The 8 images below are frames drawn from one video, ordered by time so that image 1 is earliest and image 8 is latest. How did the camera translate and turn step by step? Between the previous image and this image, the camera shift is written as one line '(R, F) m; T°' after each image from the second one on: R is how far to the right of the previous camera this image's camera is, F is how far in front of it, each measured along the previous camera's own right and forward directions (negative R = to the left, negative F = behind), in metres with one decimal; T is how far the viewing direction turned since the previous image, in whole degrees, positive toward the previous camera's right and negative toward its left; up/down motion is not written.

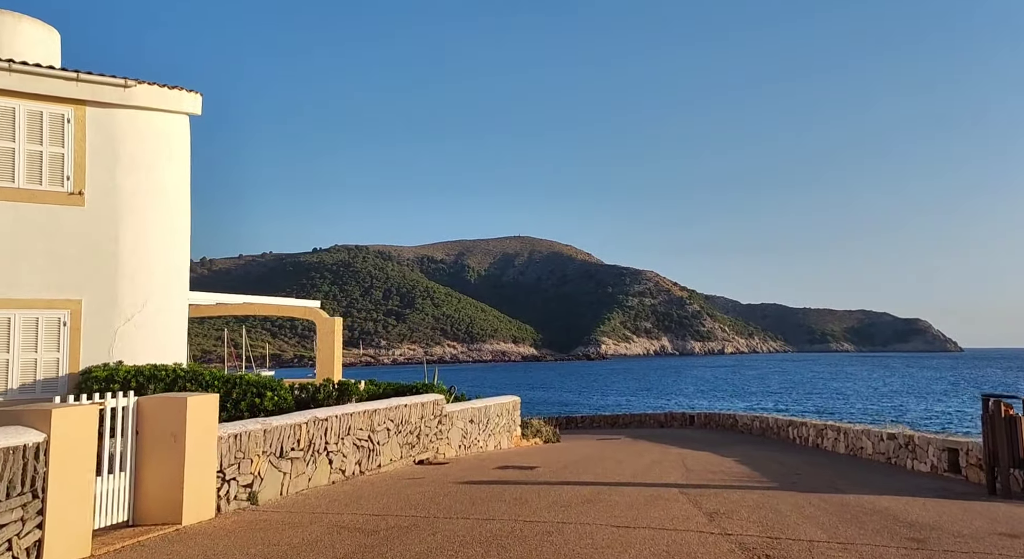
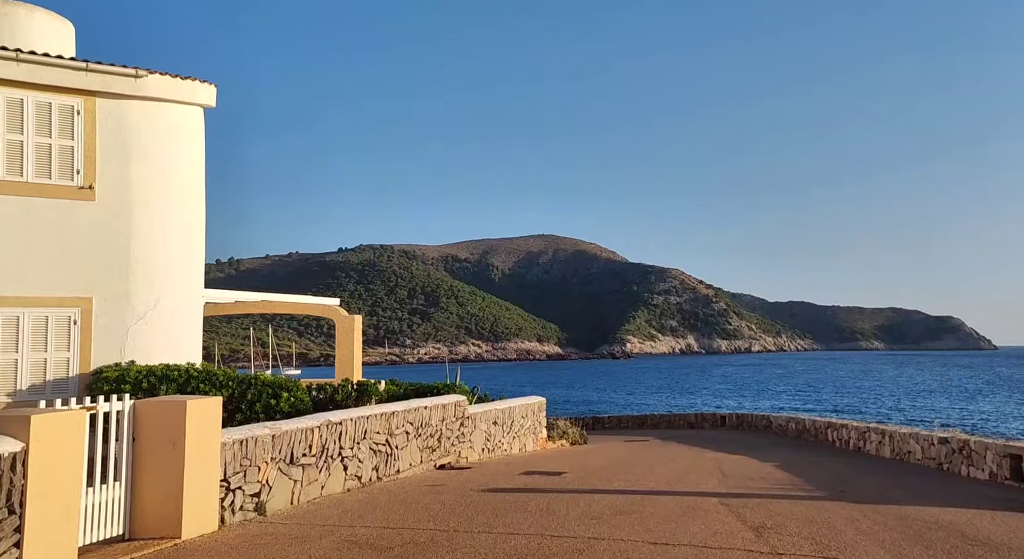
(0.0, +0.6) m; -2°
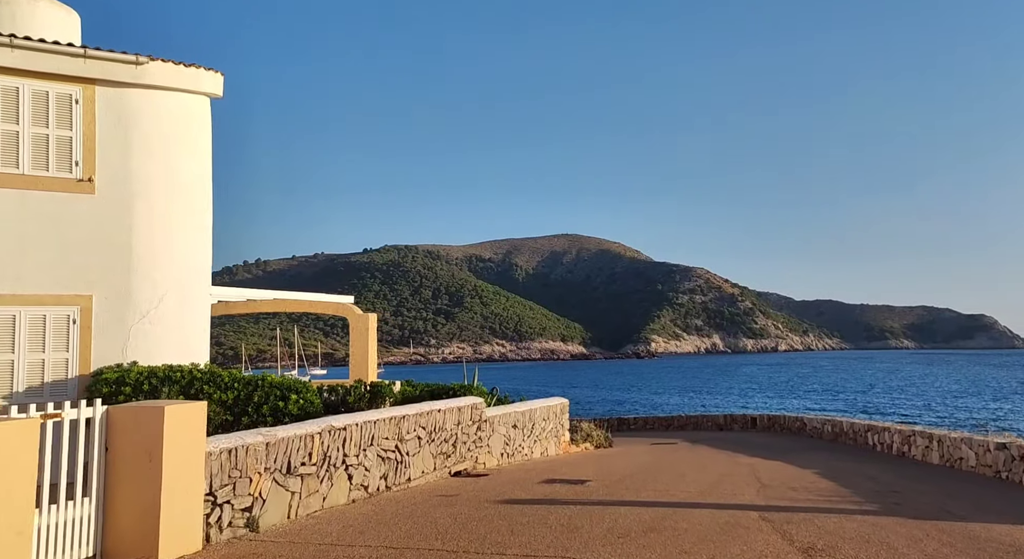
(+0.1, +0.8) m; -1°
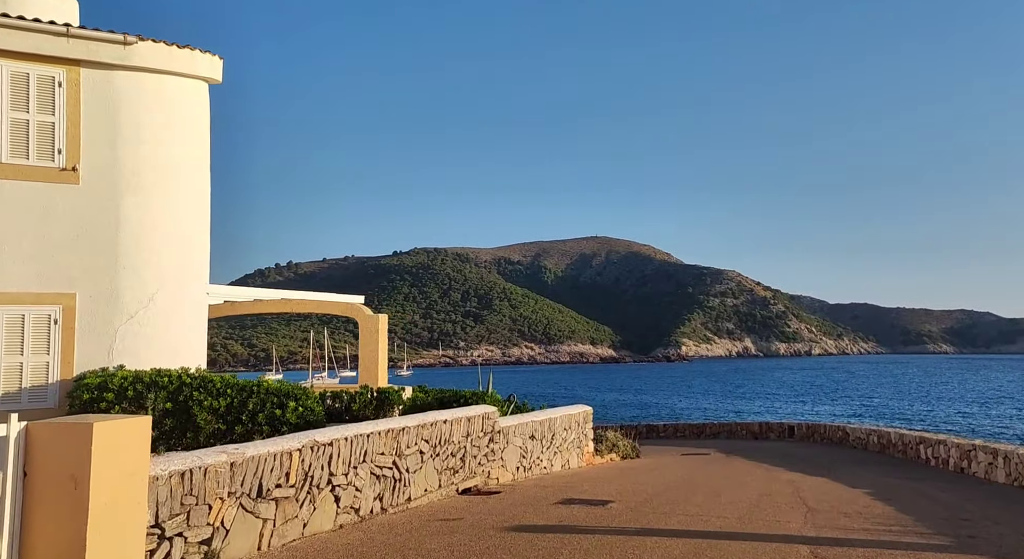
(+0.2, +1.1) m; -2°
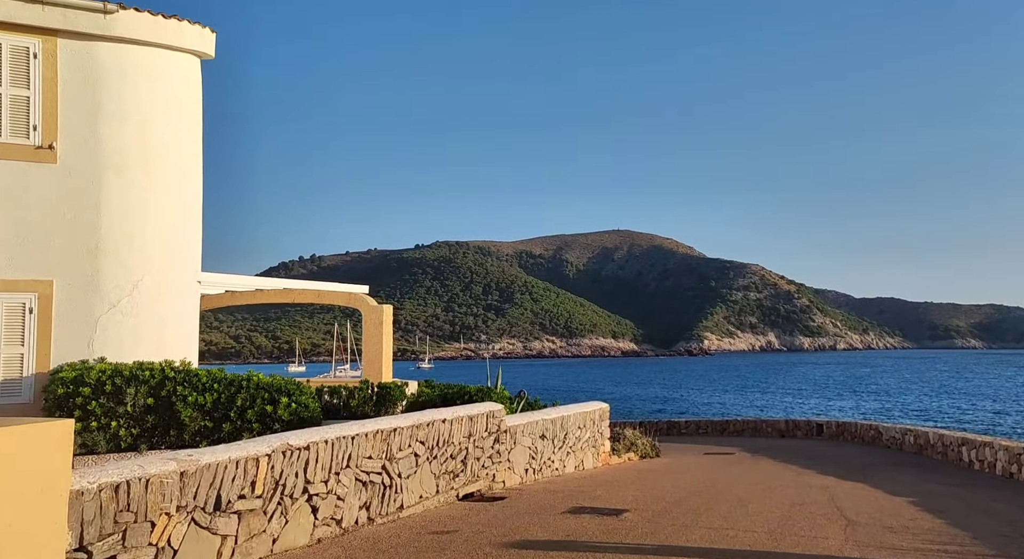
(+0.2, +0.9) m; -1°
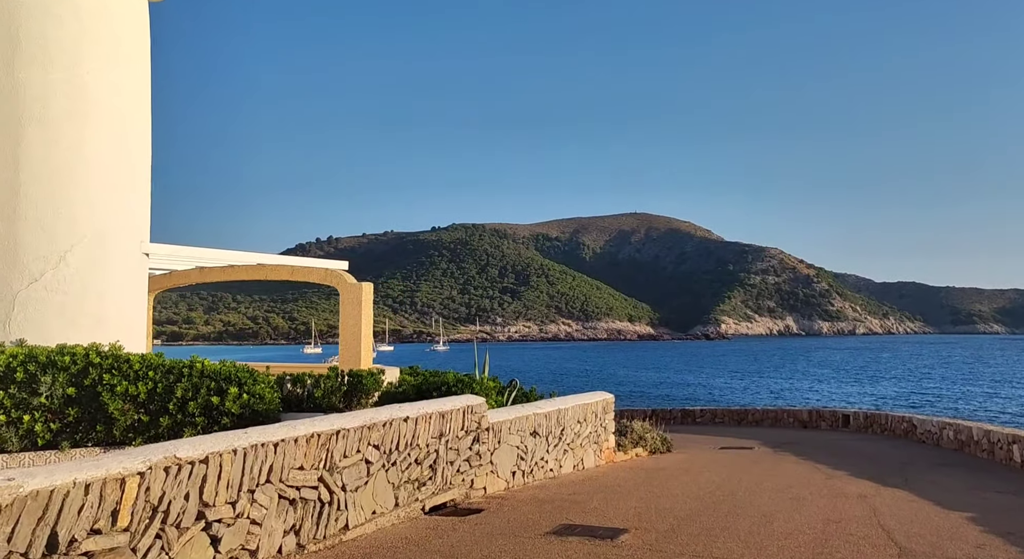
(+0.3, +1.6) m; -1°
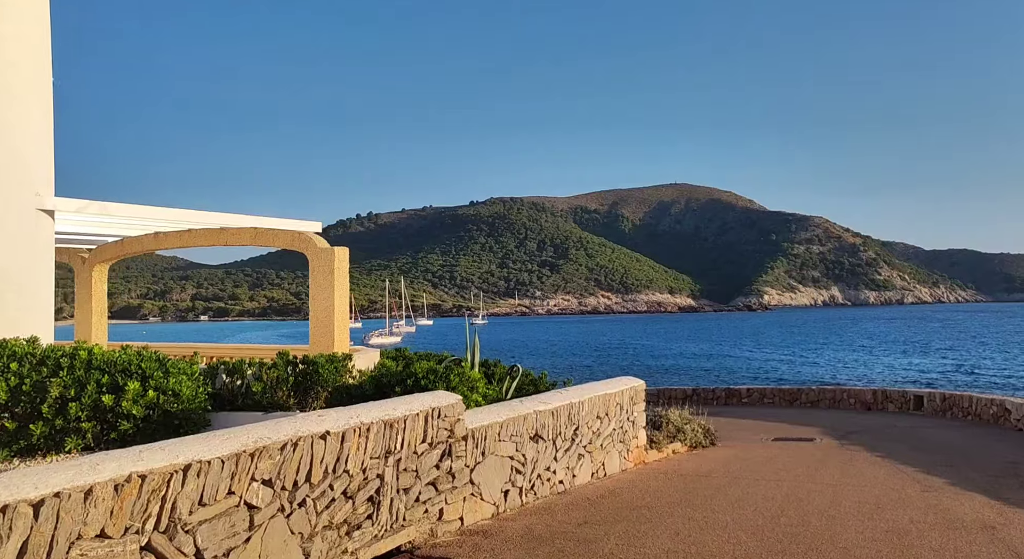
(+0.4, +2.6) m; -2°
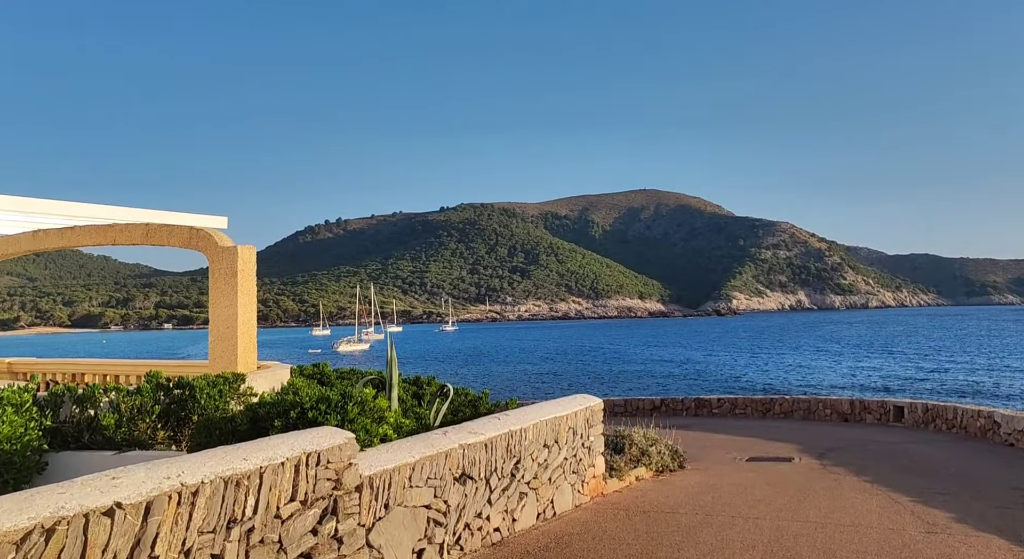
(+0.4, +1.6) m; +2°
